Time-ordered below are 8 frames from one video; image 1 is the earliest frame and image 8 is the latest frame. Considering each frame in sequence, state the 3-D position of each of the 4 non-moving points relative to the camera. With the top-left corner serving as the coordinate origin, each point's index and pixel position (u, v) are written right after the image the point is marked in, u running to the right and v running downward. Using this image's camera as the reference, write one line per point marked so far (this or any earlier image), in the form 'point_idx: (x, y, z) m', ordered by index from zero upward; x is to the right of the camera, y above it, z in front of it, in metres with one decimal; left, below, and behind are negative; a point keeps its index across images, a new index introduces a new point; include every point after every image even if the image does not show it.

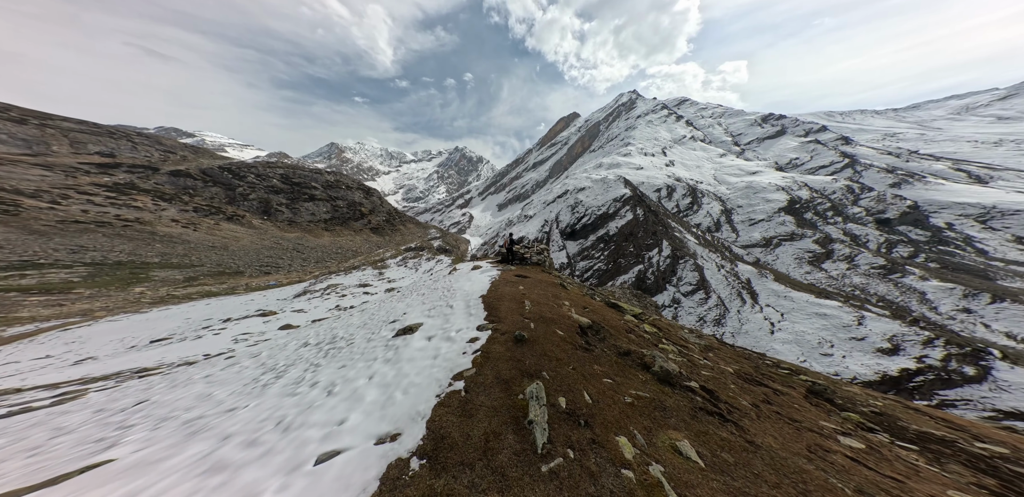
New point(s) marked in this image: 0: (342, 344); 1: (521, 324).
0: (-7.2, -3.8, +11.1) m
1: (+0.5, -2.8, +9.4) m
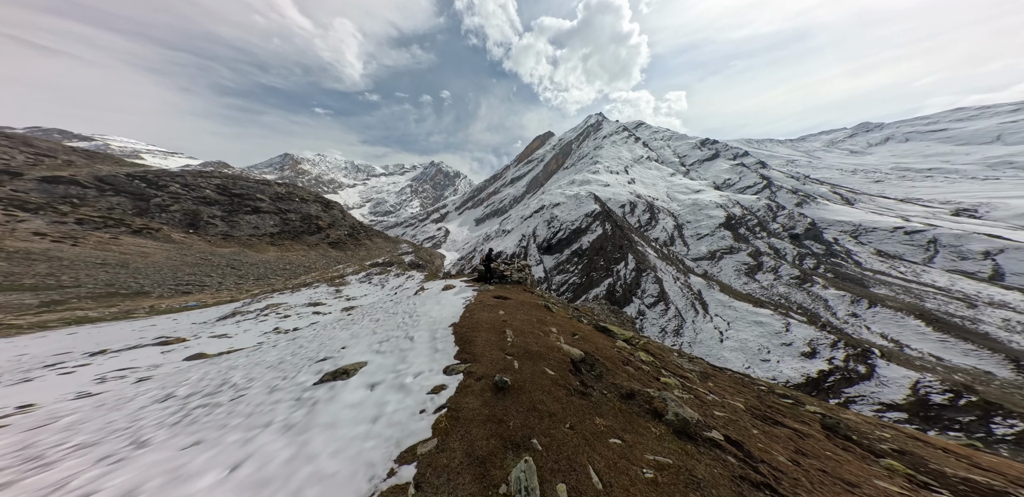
0: (-8.2, -4.5, +8.1) m
1: (-0.3, -3.3, +7.5) m
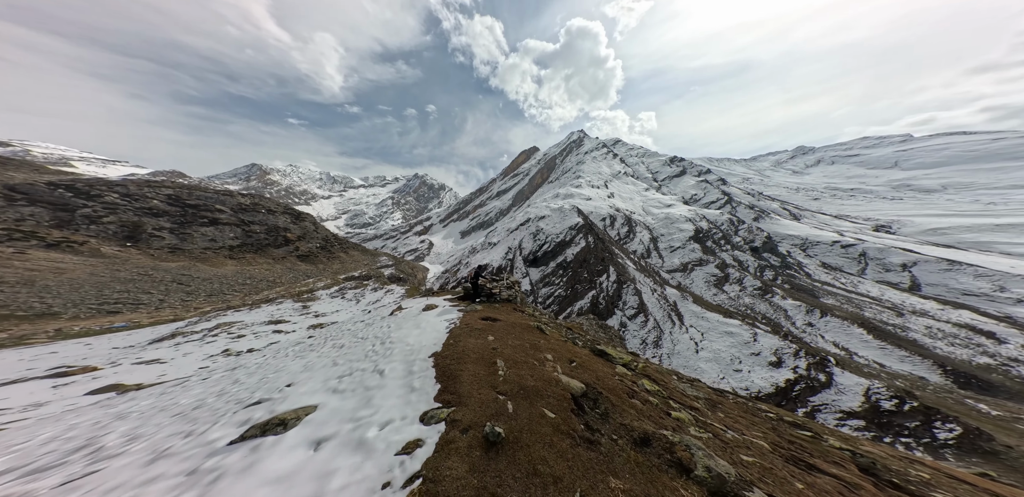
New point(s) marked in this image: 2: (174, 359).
0: (-8.4, -4.9, +6.2) m
1: (-0.5, -3.7, +6.2) m
2: (-23.6, -7.8, +18.5) m
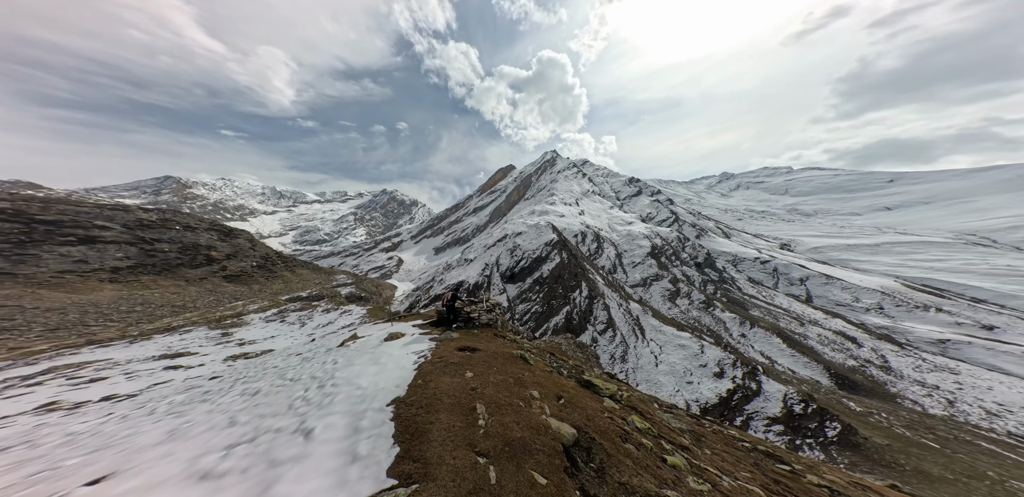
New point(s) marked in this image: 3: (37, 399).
0: (-8.6, -5.2, +3.6) m
1: (-0.8, -4.1, +4.7) m
2: (-25.3, -8.7, +13.8) m
3: (-27.7, -8.9, +15.3) m
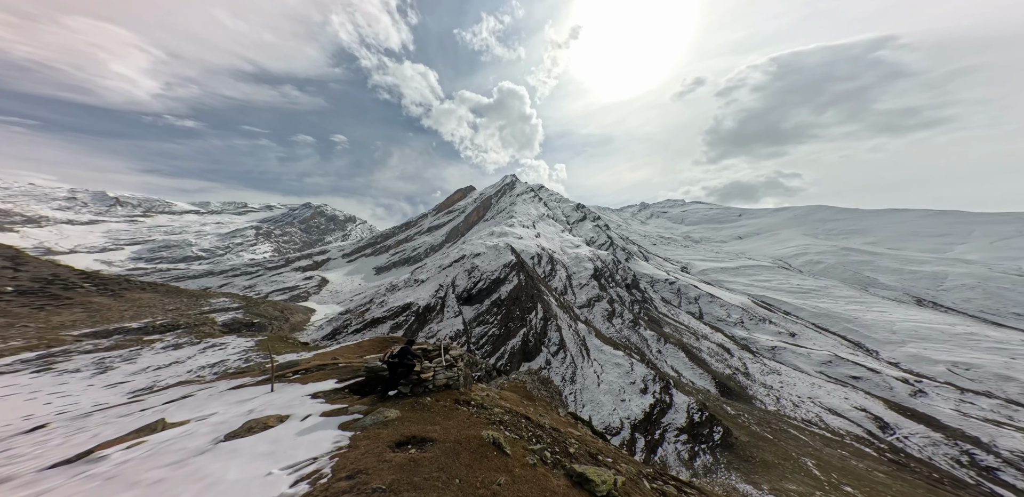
0: (-10.7, -5.8, -1.6) m
1: (-3.2, -4.9, +1.1) m
2: (-28.9, -9.7, +5.1) m
3: (-31.6, -10.0, +6.1) m
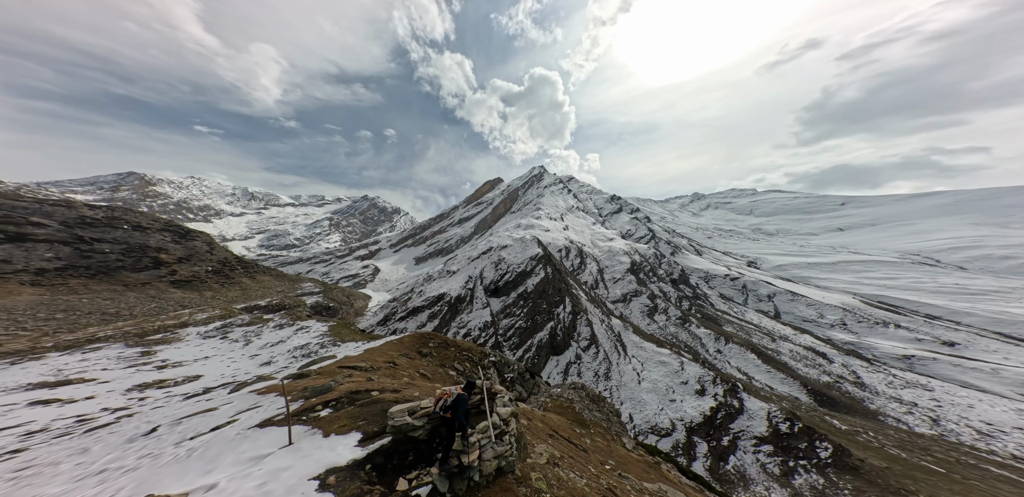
0: (-8.0, -5.1, +1.5) m
1: (-0.2, -4.2, +3.2) m
2: (-25.3, -8.6, +10.4) m
3: (-27.9, -8.8, +11.8) m
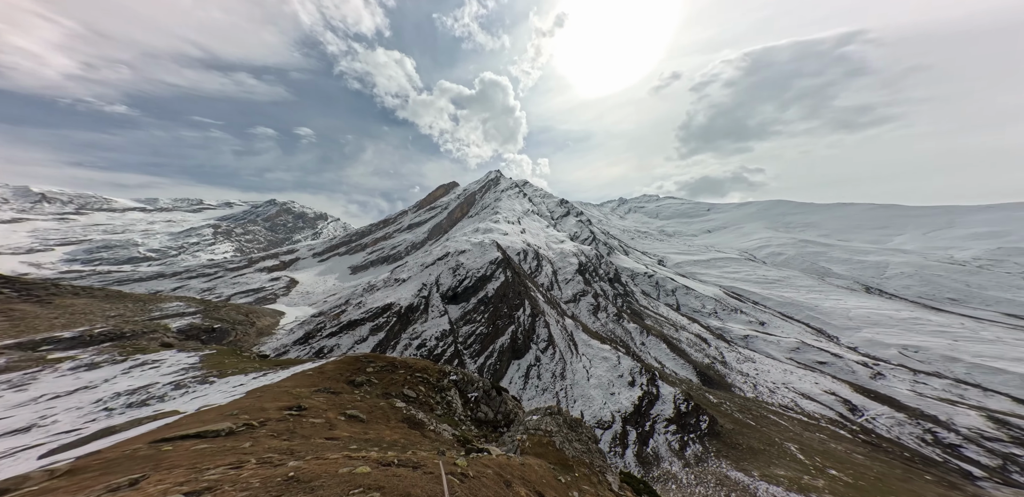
0: (-15.0, -5.6, -1.1) m
1: (-7.7, -4.5, +1.9) m
2: (-33.5, -9.6, +4.8) m
3: (-36.3, -9.9, +5.7) m
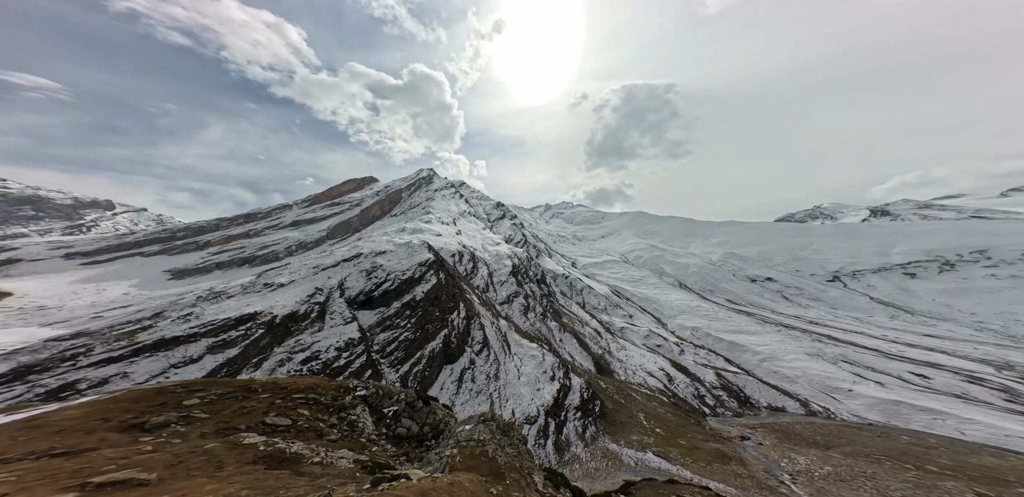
0: (-36.4, -5.5, -14.3) m
1: (-29.9, -4.6, -9.8) m
2: (-55.8, -9.3, -13.0) m
3: (-58.7, -9.5, -12.7) m
